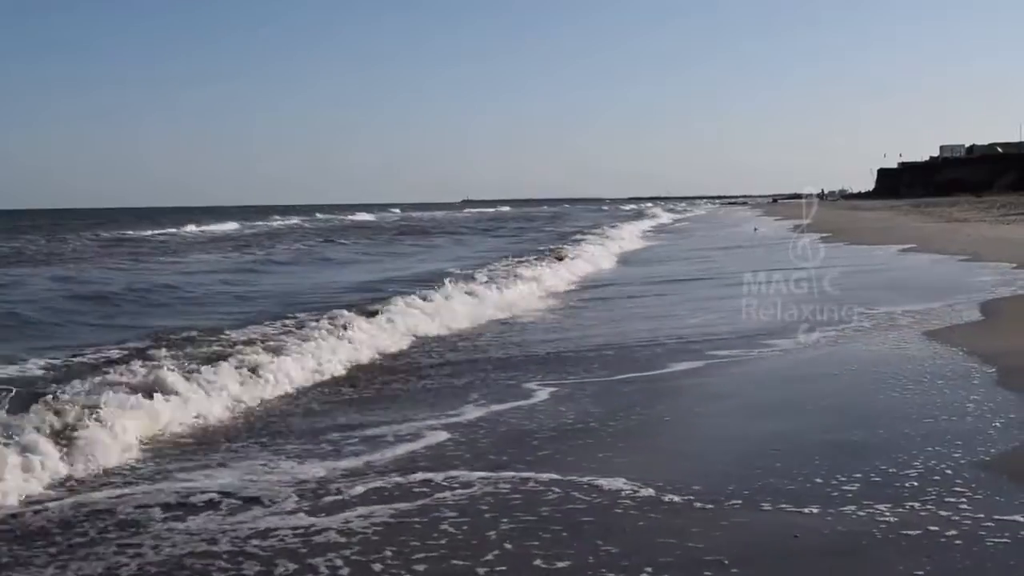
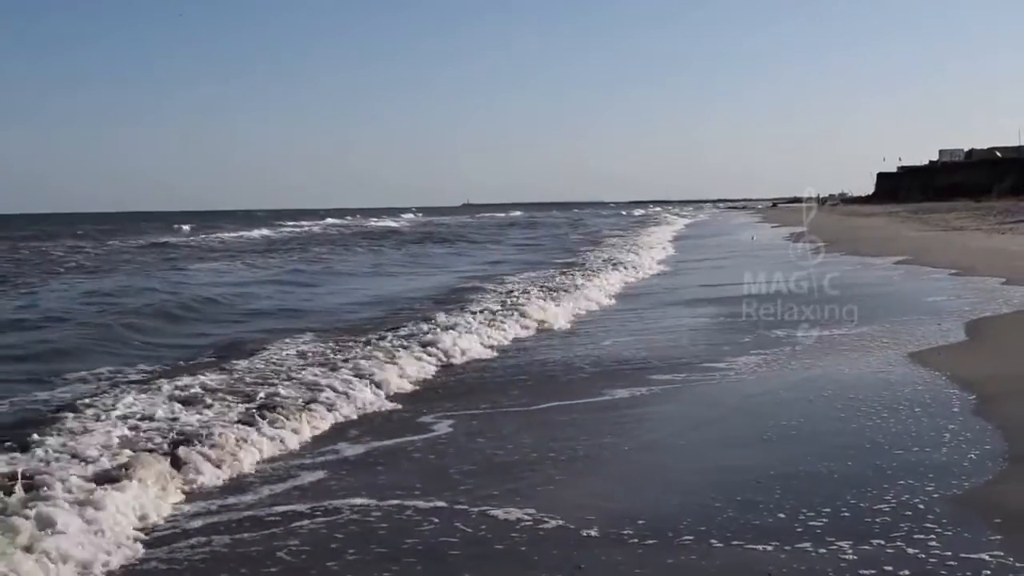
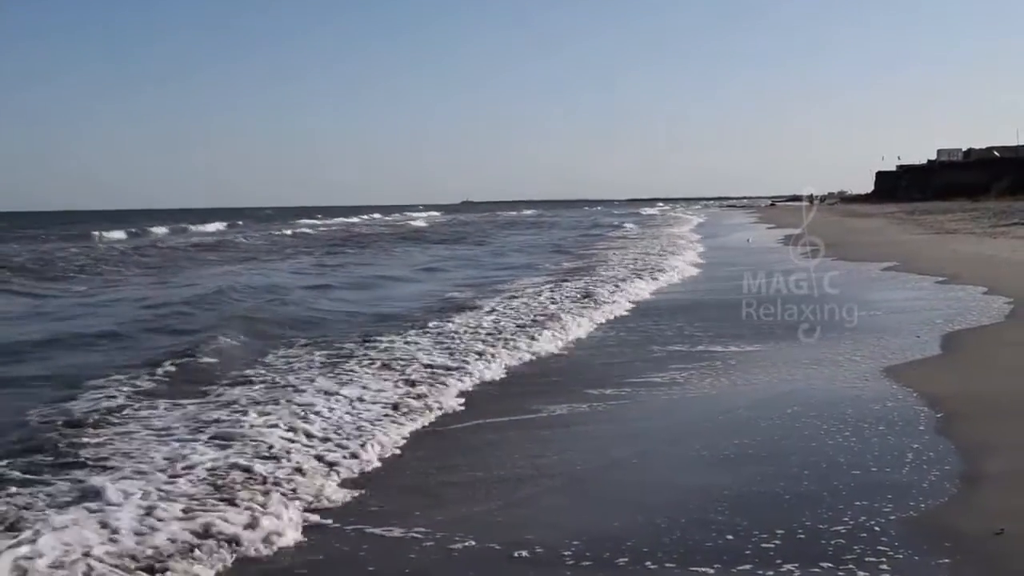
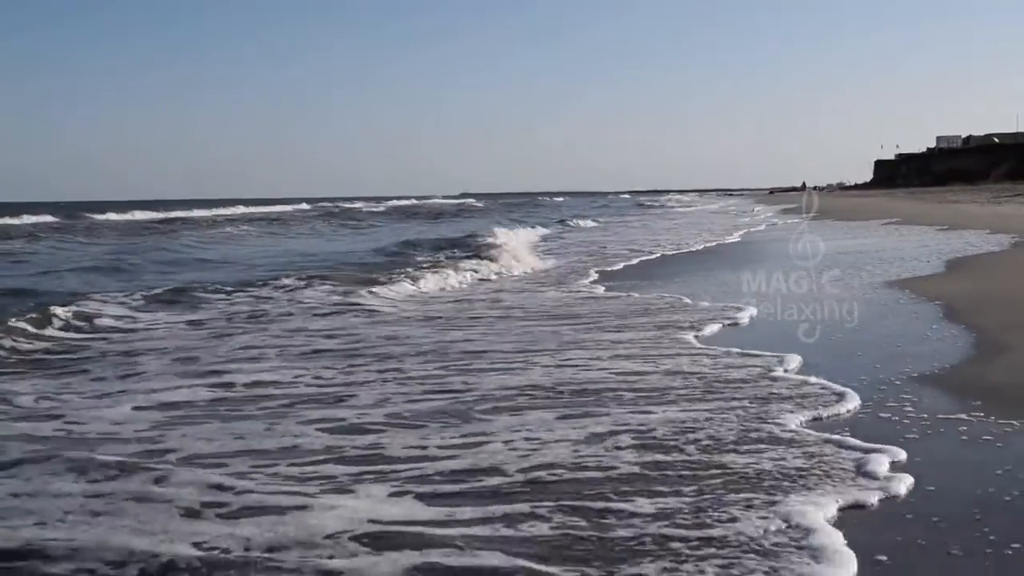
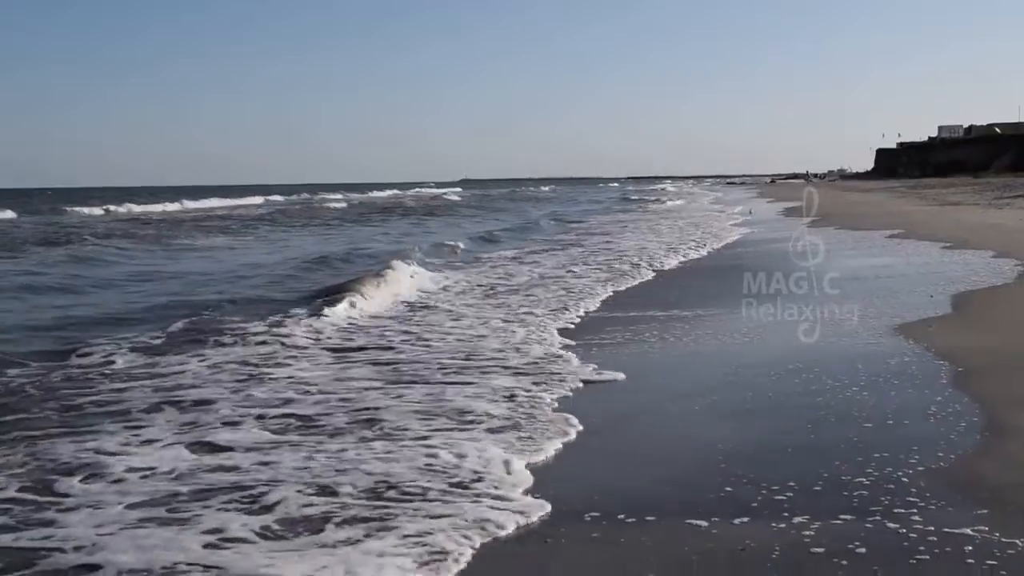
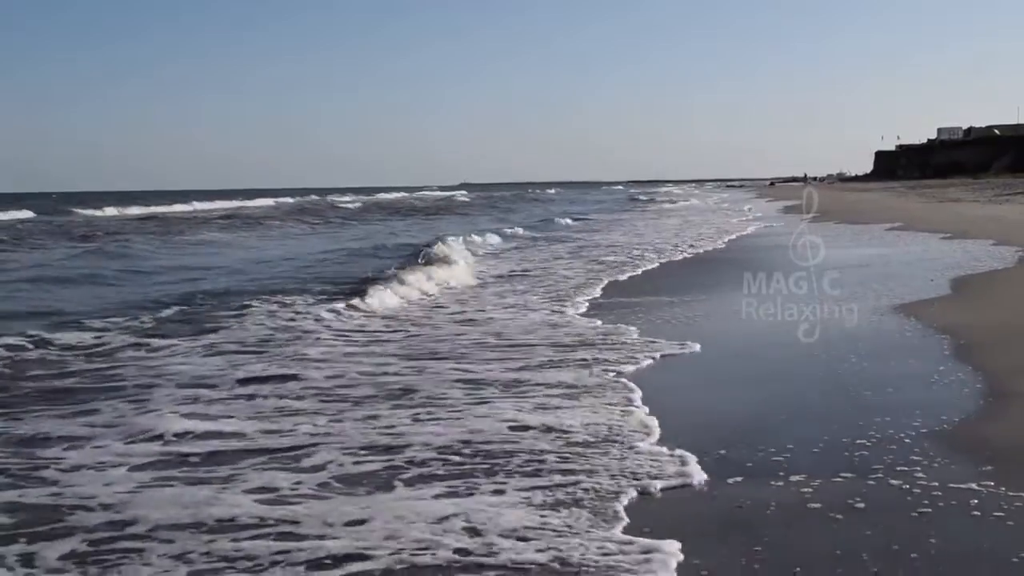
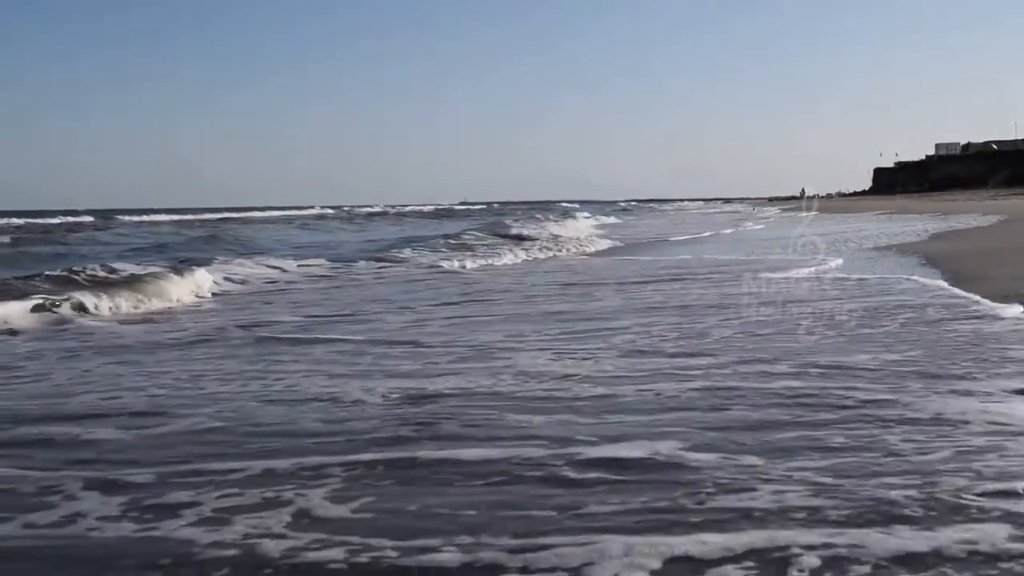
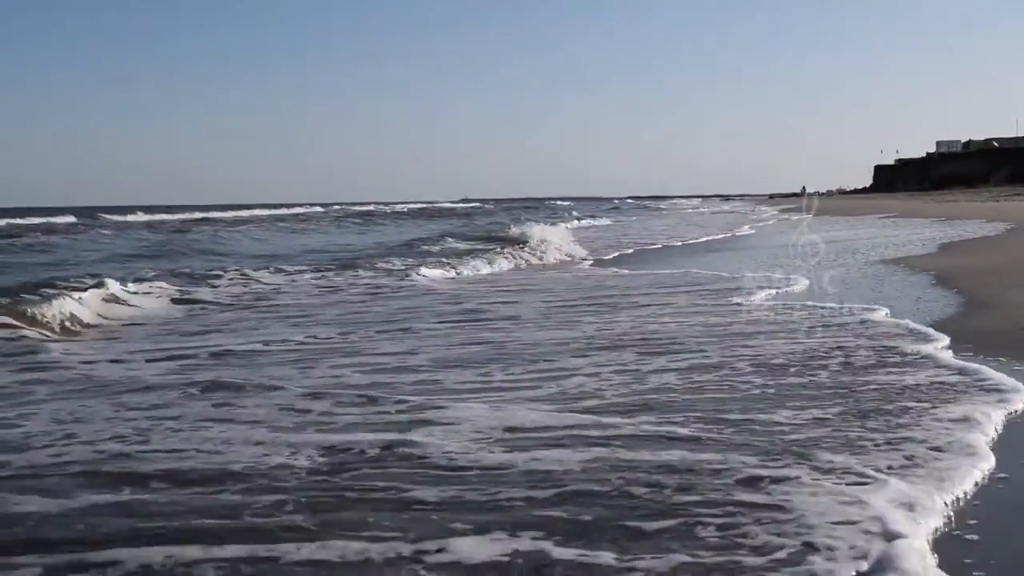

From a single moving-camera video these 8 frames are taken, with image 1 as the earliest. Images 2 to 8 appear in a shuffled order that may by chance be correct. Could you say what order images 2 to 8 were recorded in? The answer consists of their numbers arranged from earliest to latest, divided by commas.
2, 3, 5, 6, 4, 8, 7
